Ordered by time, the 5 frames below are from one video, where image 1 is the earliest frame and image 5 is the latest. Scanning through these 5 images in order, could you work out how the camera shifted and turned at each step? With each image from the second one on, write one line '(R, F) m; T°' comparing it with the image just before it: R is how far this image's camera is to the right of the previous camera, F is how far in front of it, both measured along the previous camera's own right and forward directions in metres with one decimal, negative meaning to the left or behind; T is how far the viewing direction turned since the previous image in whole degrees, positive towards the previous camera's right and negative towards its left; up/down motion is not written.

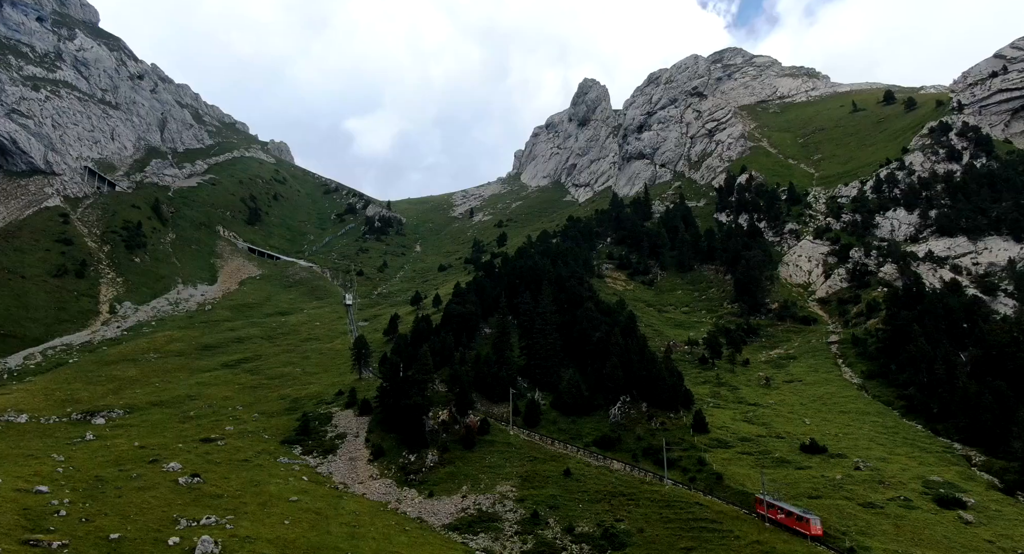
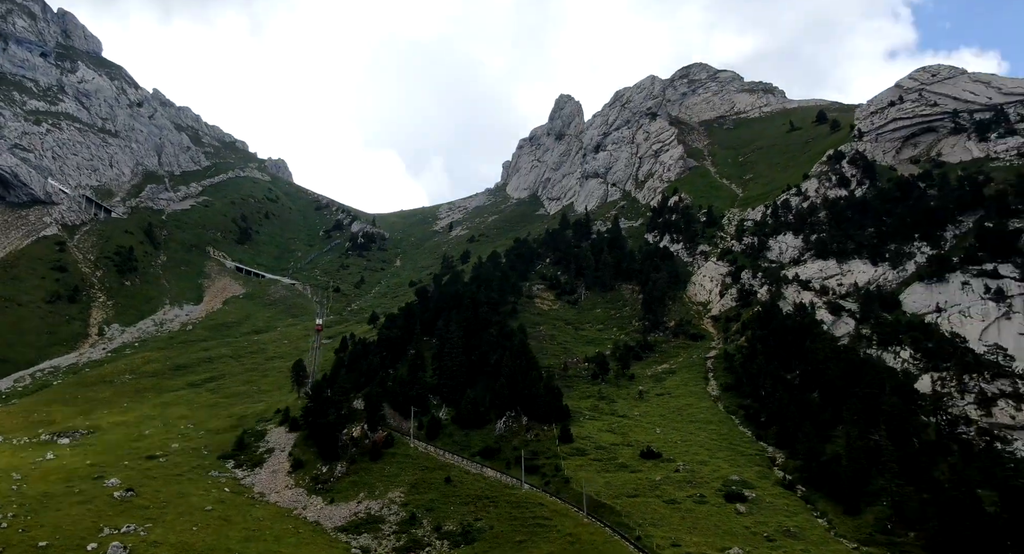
(+20.8, -17.7) m; -1°
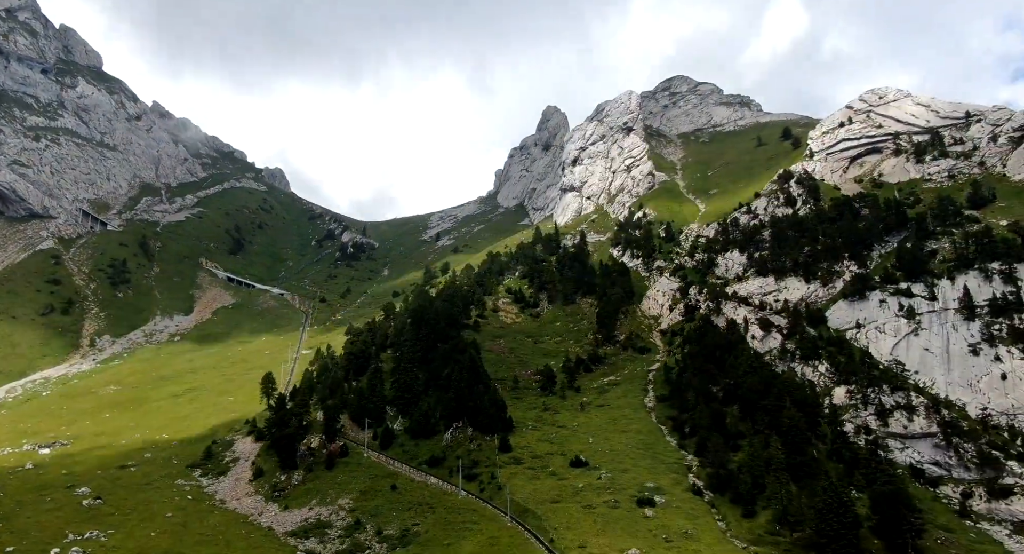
(+11.2, -9.3) m; 0°
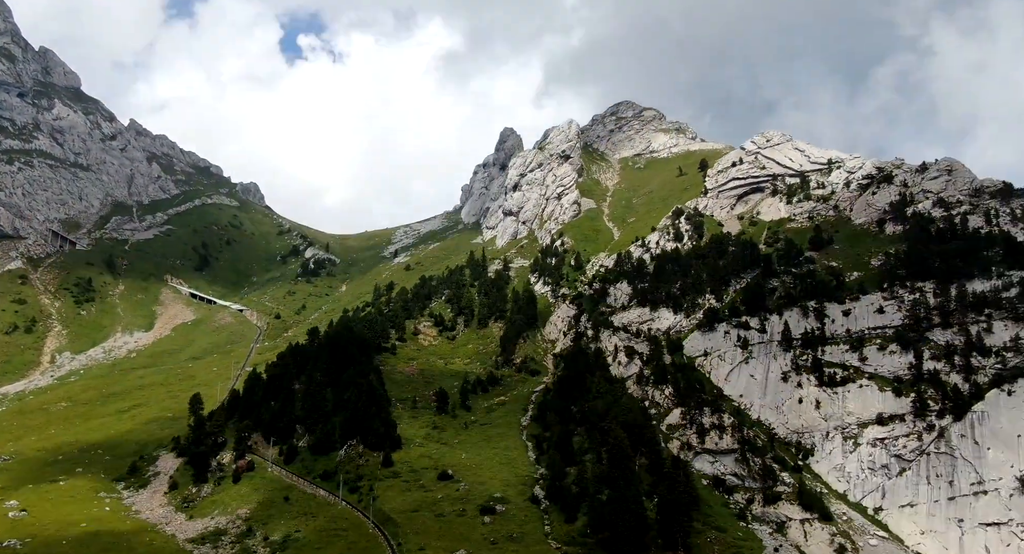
(+22.4, -19.1) m; +1°
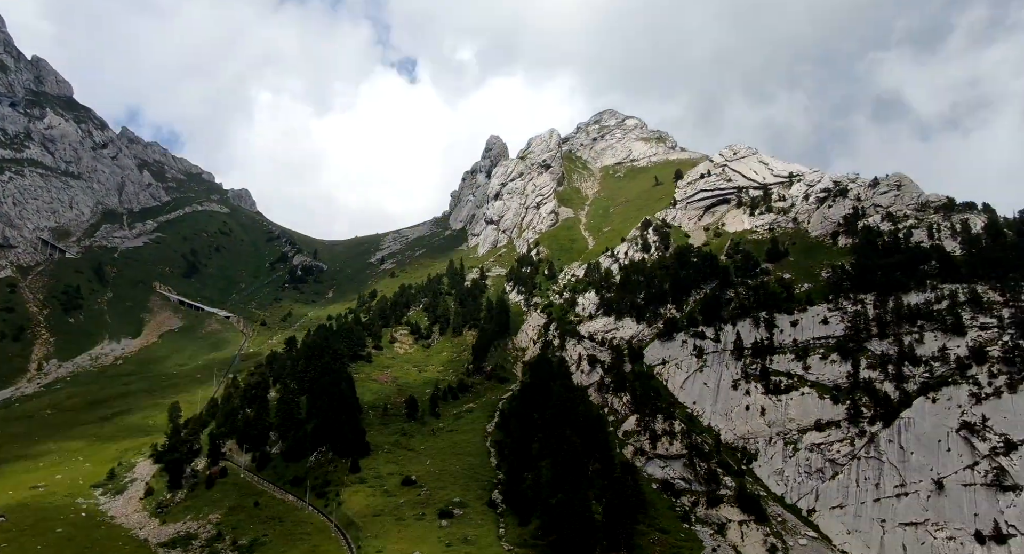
(+7.3, -5.8) m; 0°
